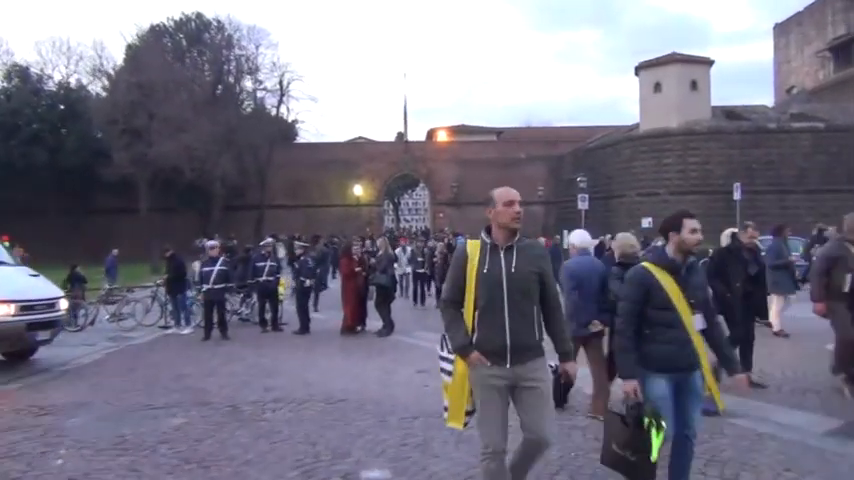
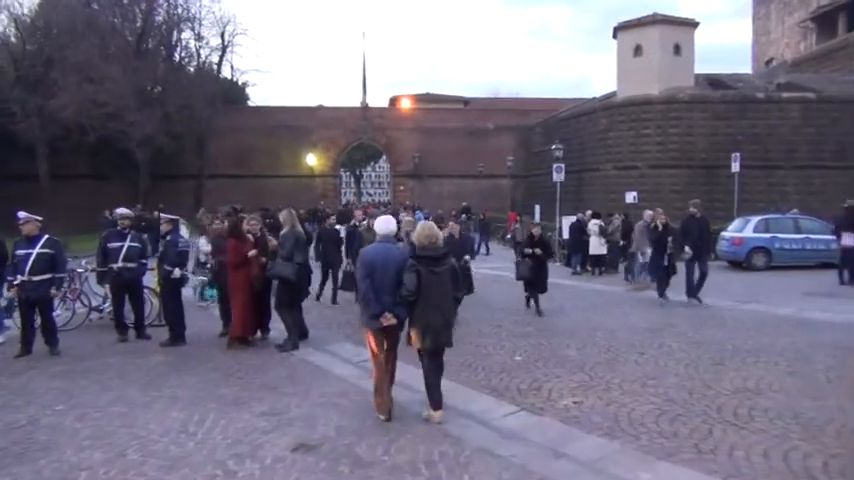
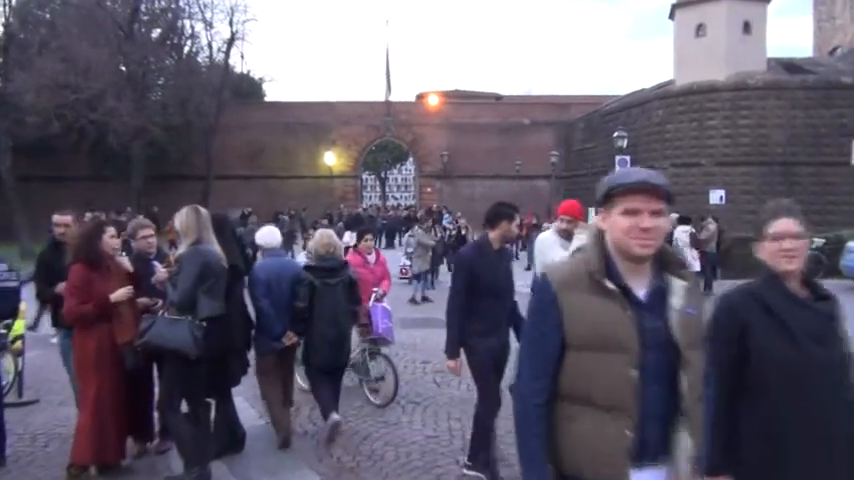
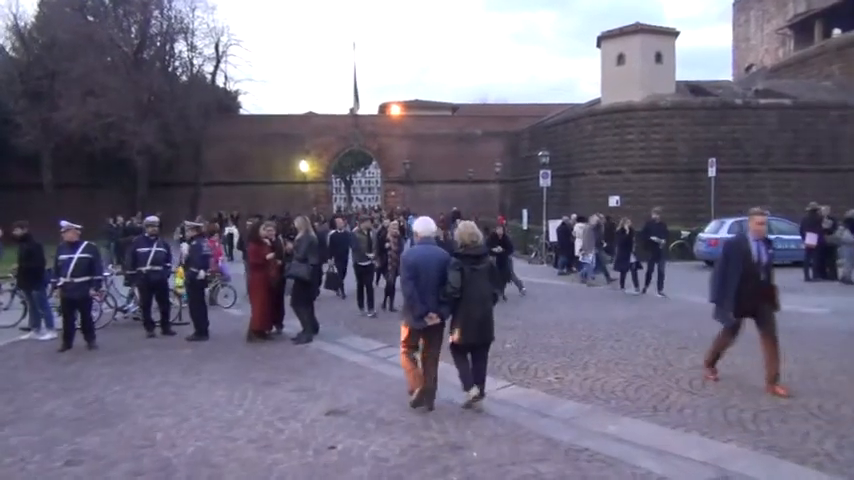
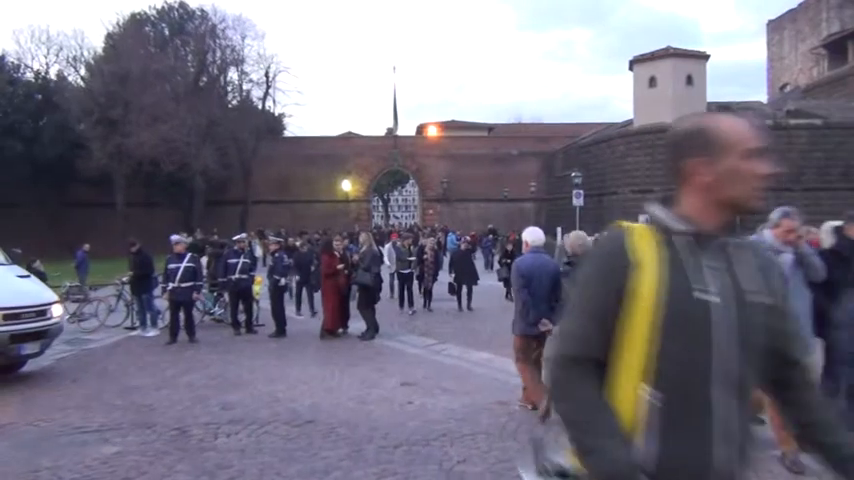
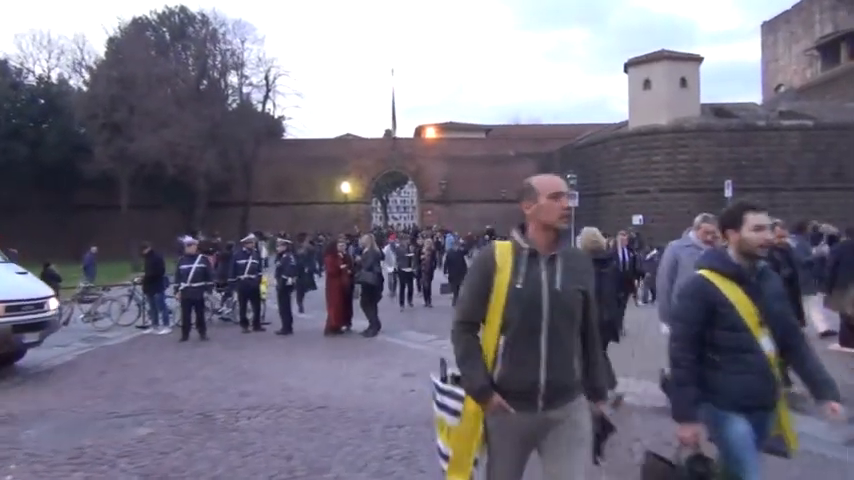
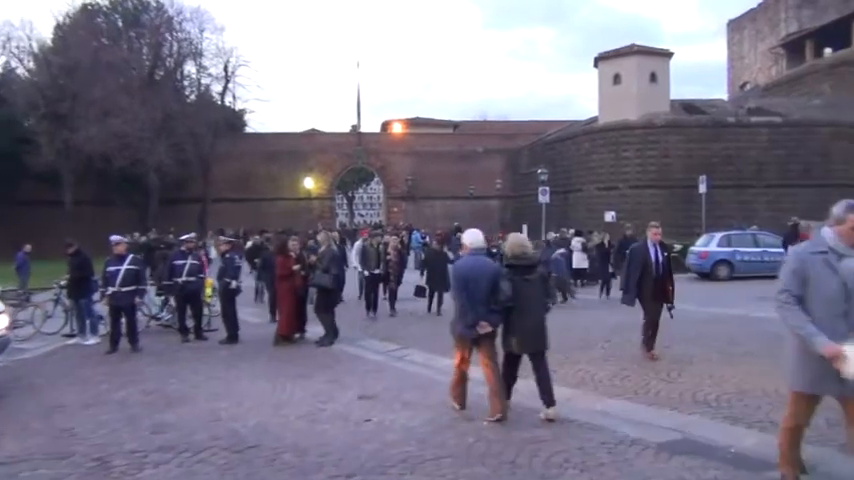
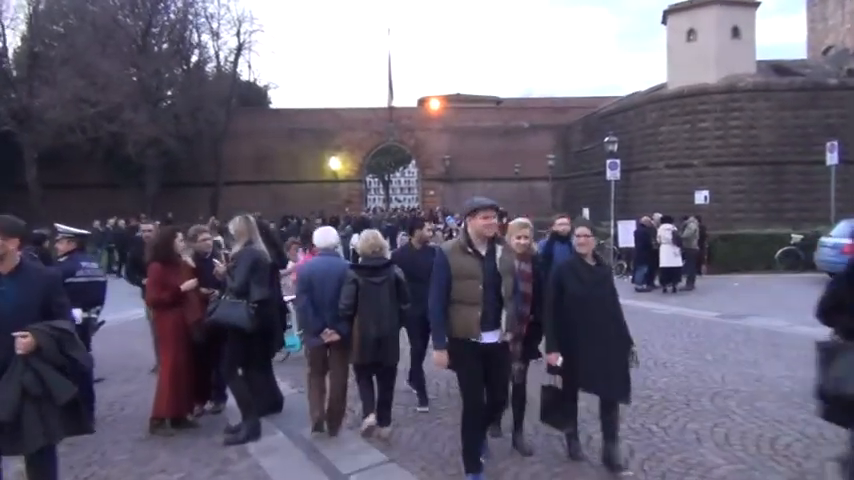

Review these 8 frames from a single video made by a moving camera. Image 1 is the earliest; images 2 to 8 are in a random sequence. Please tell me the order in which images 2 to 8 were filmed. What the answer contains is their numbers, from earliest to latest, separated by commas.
6, 5, 7, 4, 2, 8, 3
